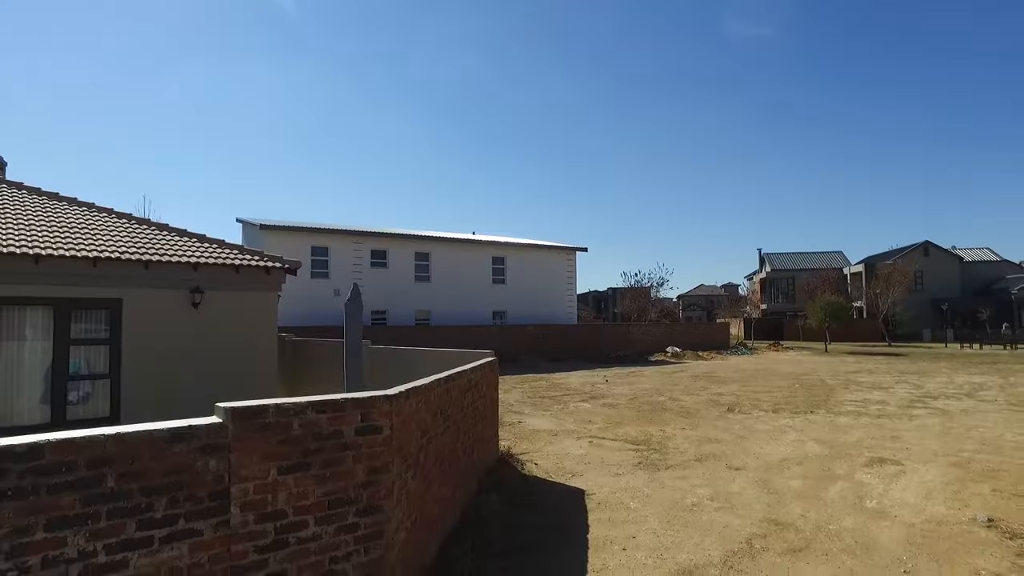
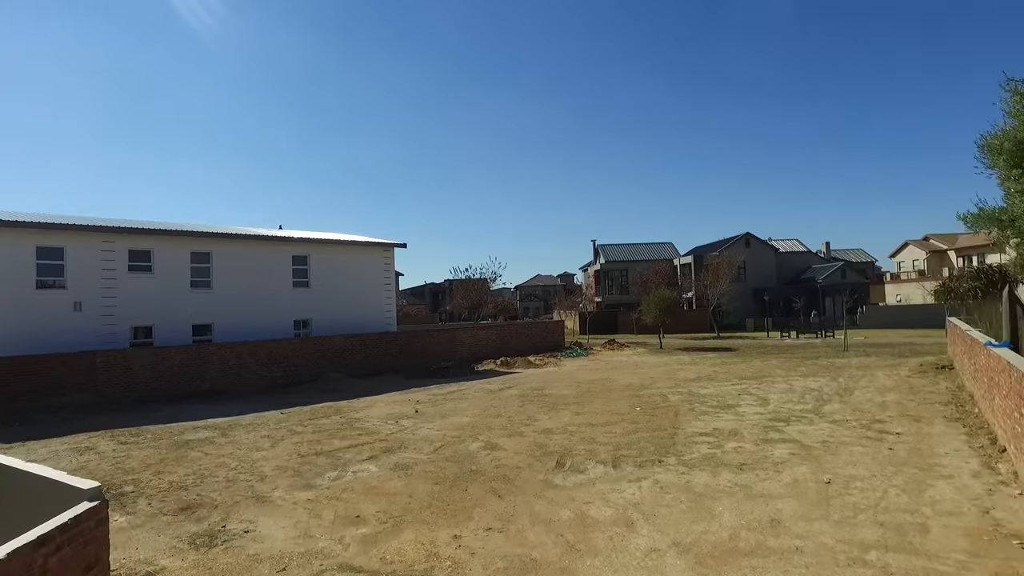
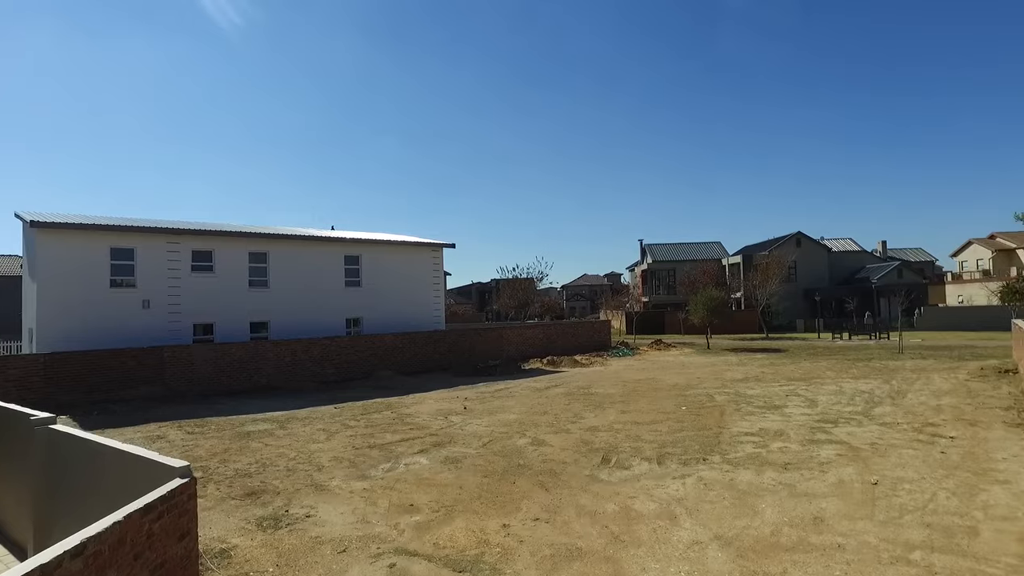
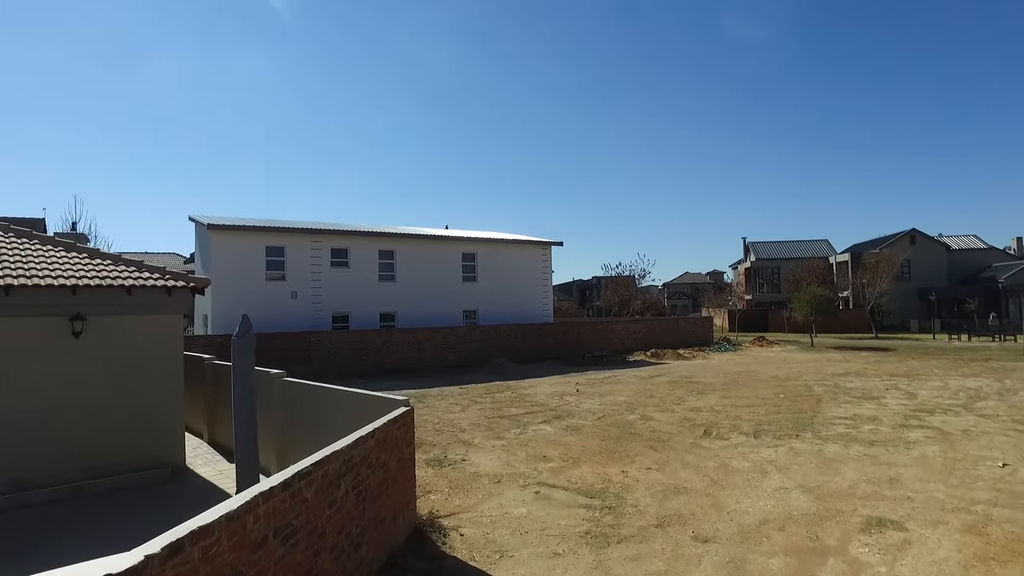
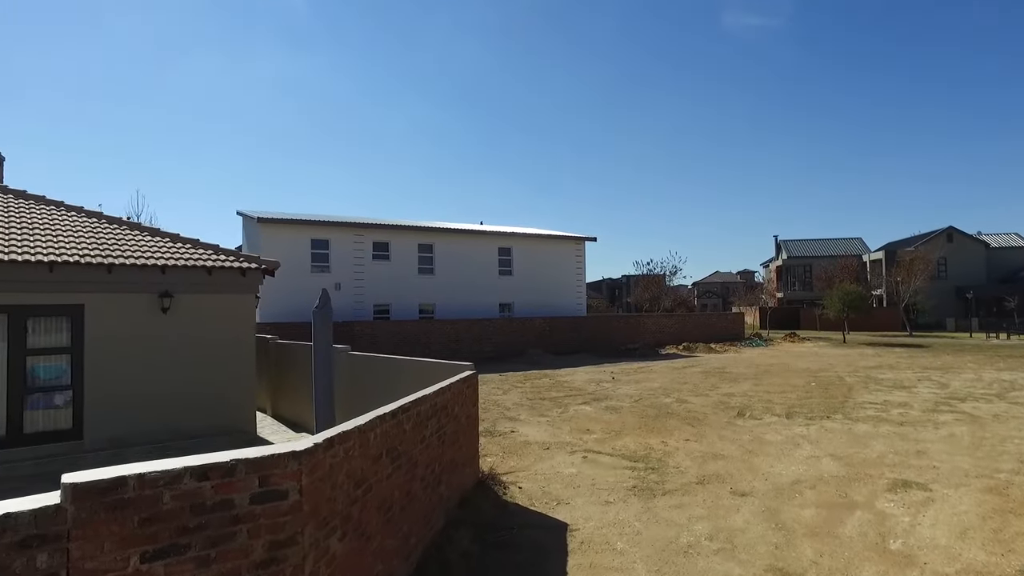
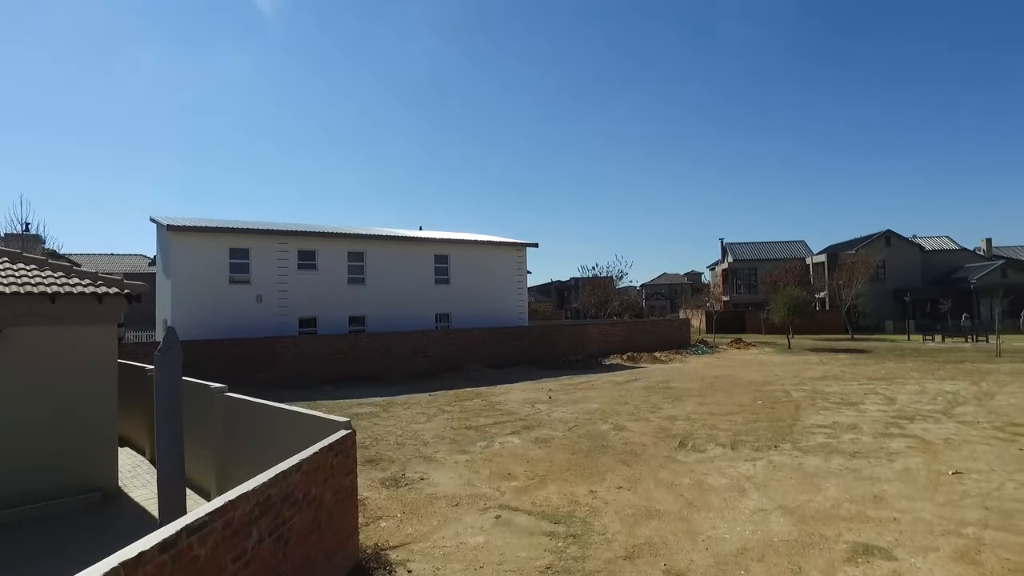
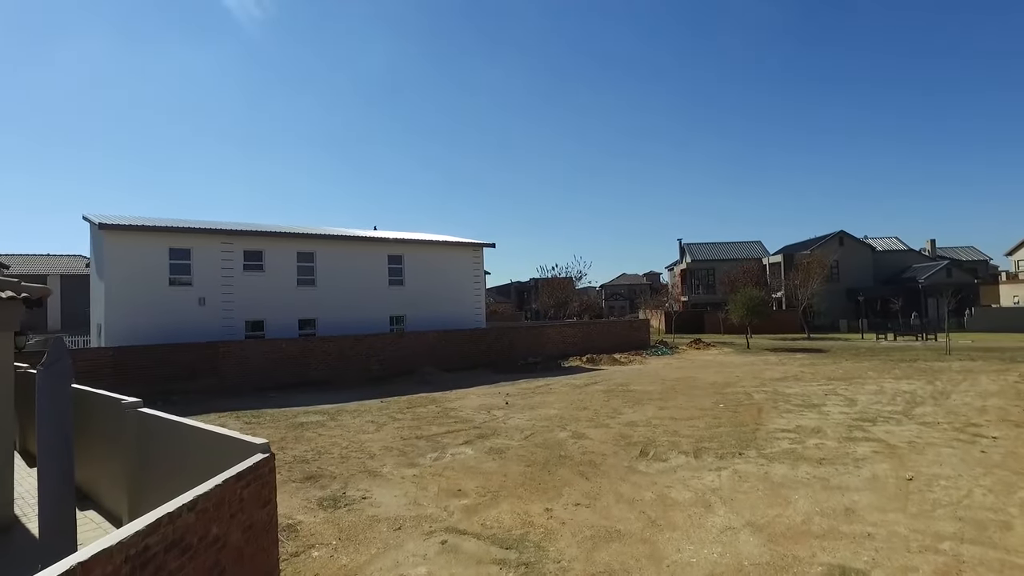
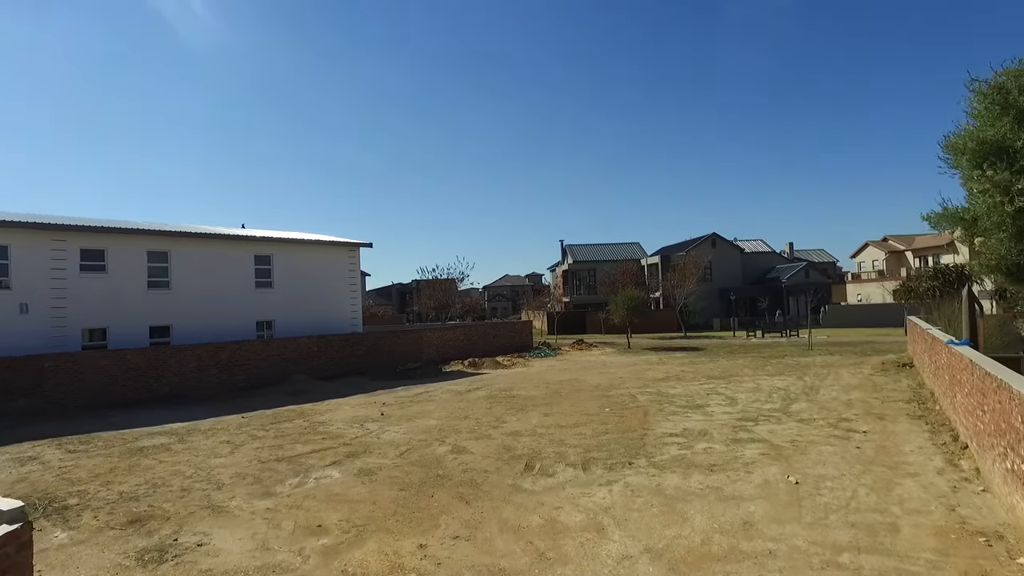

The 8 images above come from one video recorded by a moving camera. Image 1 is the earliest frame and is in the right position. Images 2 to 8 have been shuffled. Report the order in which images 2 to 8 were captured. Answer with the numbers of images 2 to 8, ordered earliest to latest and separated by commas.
5, 4, 6, 7, 3, 2, 8
